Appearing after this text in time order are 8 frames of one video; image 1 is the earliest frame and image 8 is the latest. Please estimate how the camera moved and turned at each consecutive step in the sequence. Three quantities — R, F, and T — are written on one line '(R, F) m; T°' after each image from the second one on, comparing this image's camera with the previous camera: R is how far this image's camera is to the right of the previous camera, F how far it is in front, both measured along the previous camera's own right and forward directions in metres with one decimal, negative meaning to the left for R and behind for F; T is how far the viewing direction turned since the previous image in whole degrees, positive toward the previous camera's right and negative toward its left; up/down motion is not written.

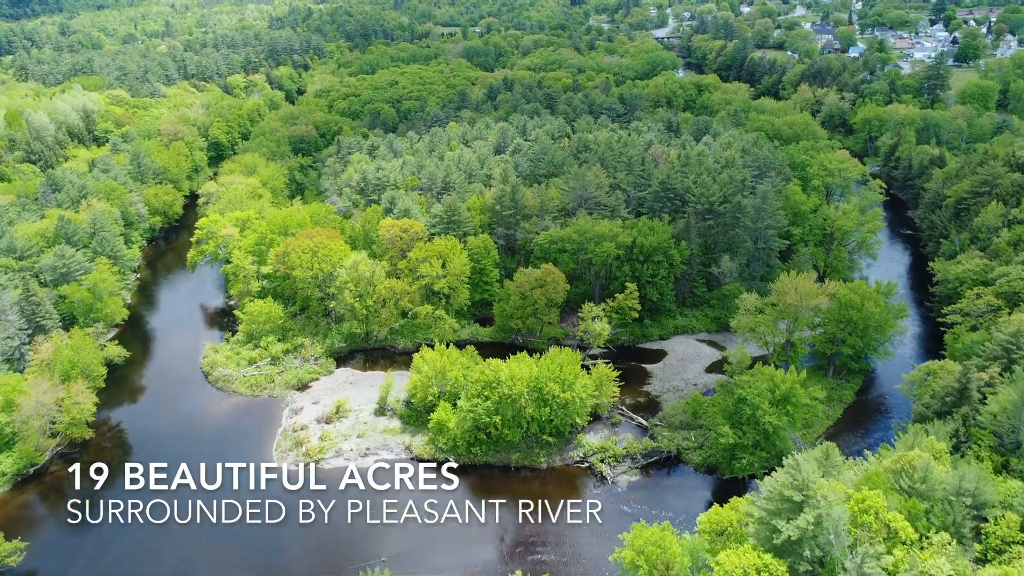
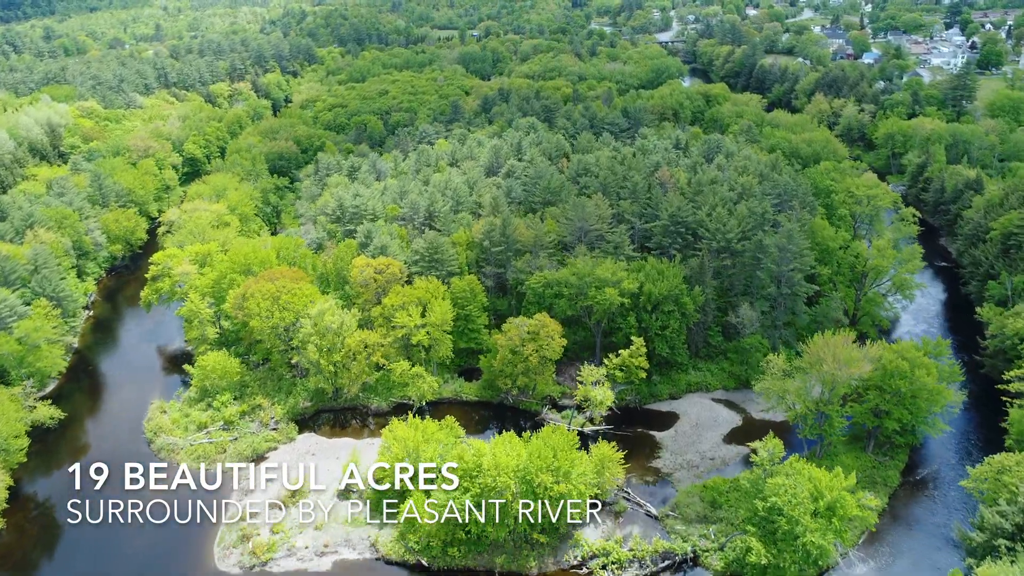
(+1.1, +8.7) m; 0°
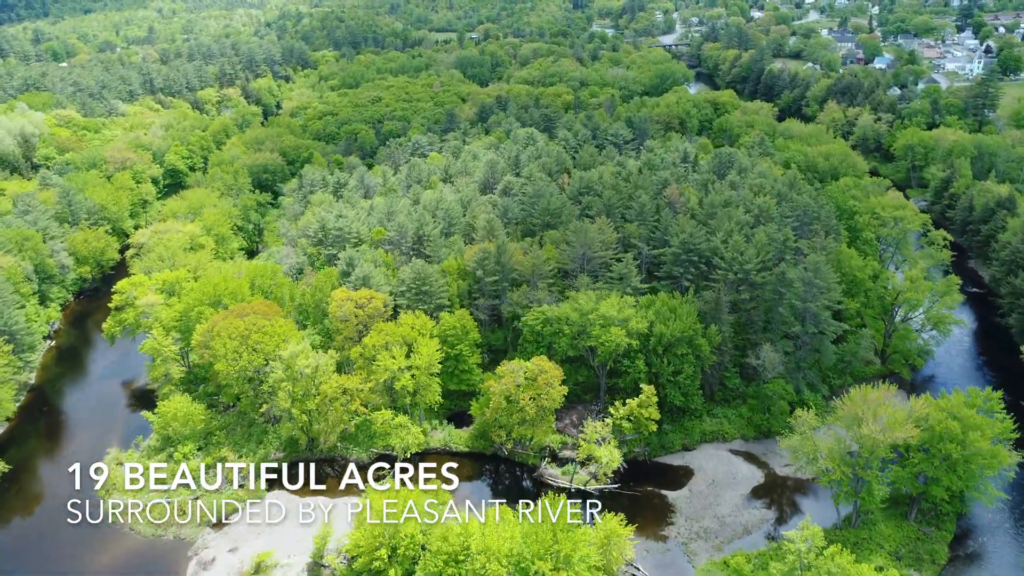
(+0.4, +6.2) m; 0°
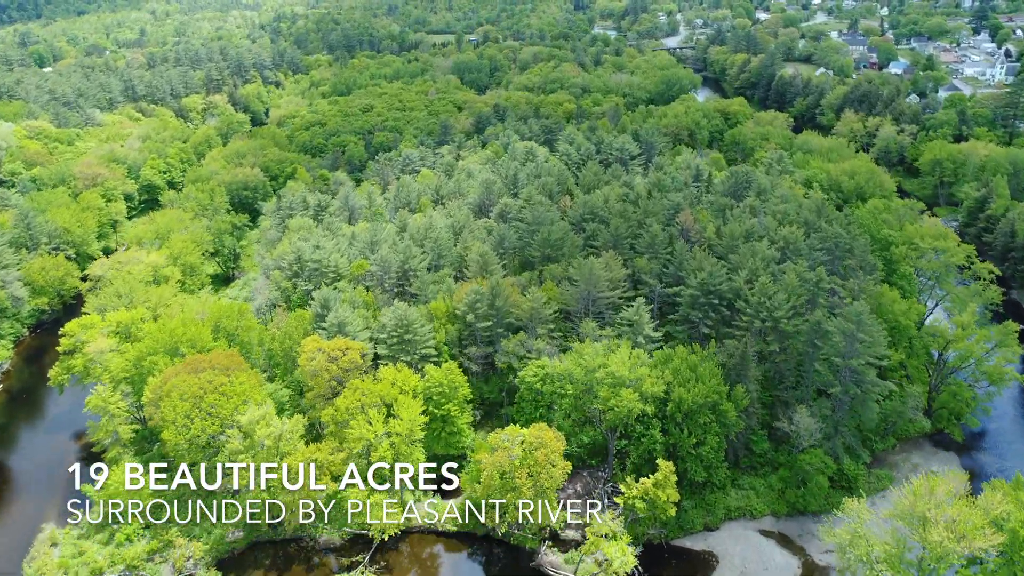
(+0.4, +7.4) m; 0°
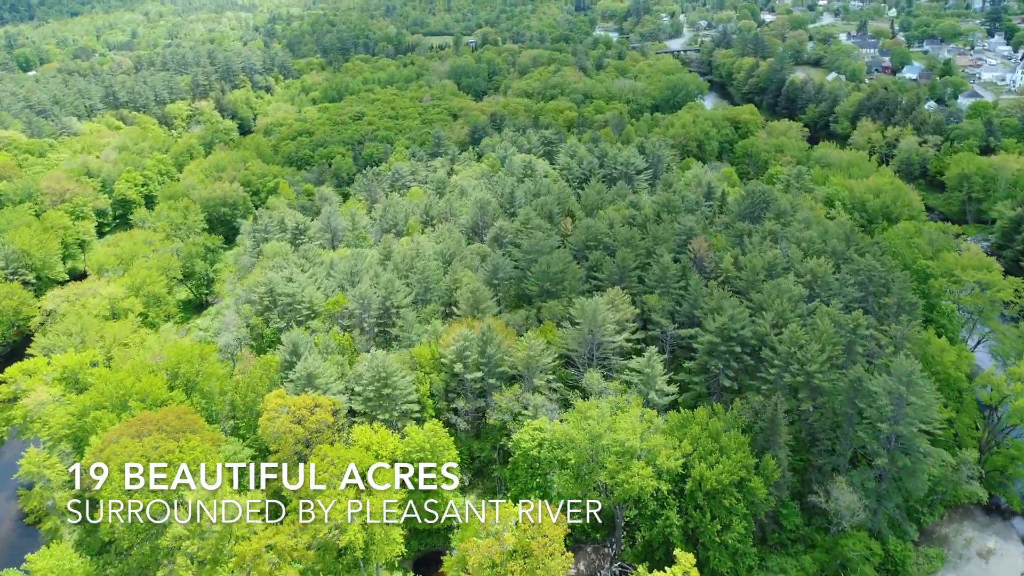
(+0.5, +6.7) m; 0°
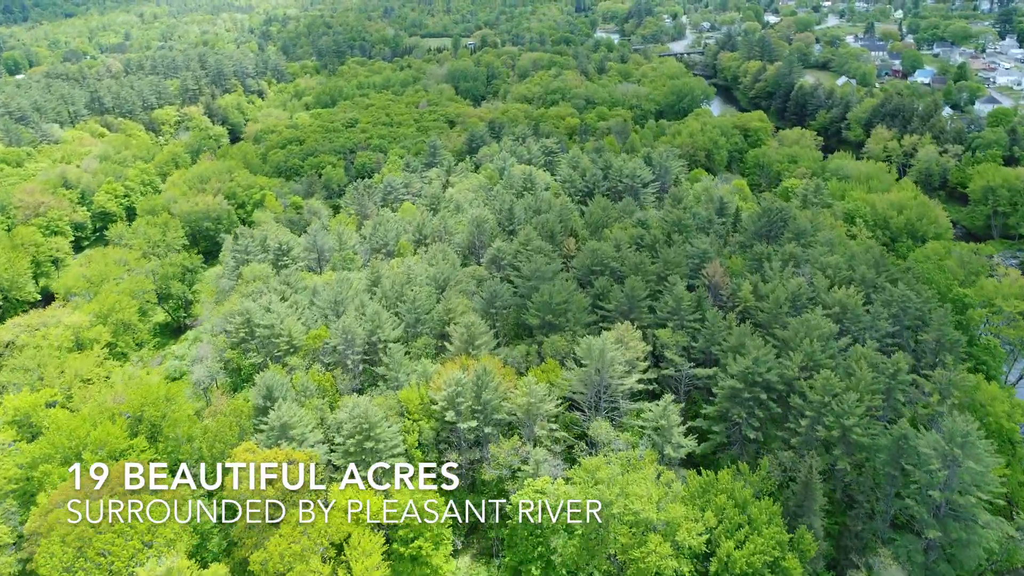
(+0.1, +5.1) m; 0°
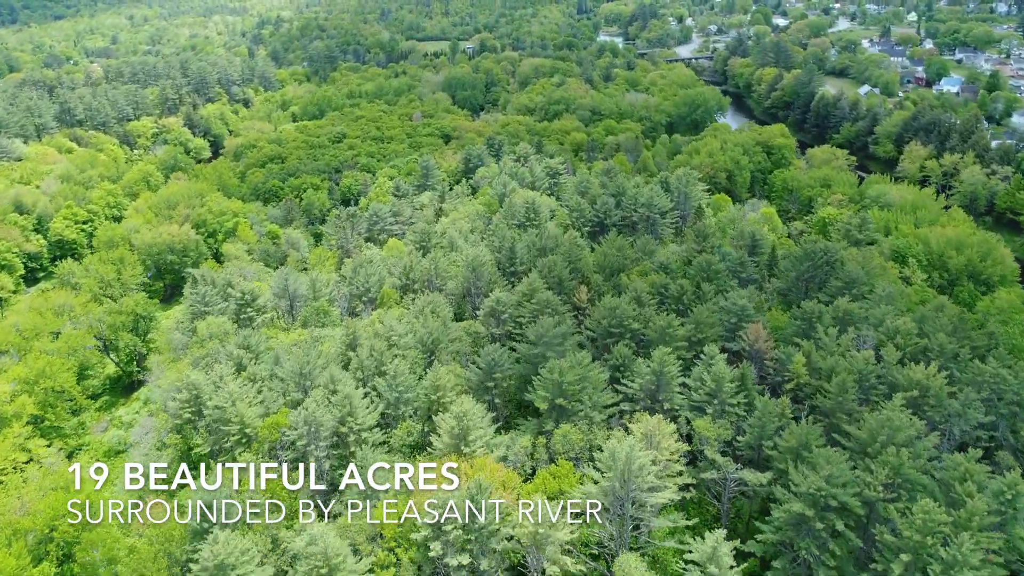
(-0.1, +9.6) m; 0°
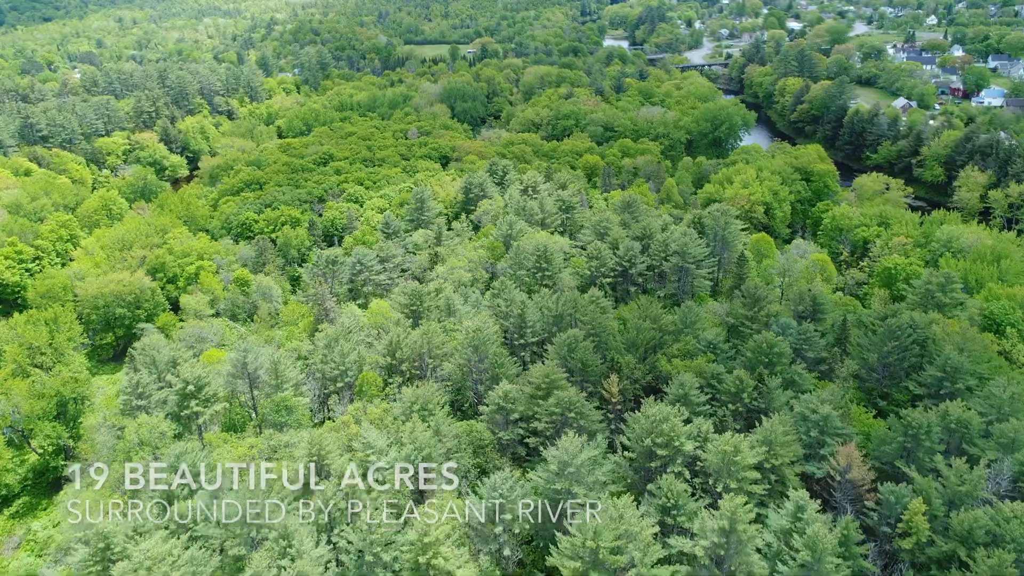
(-0.7, +11.7) m; 0°
